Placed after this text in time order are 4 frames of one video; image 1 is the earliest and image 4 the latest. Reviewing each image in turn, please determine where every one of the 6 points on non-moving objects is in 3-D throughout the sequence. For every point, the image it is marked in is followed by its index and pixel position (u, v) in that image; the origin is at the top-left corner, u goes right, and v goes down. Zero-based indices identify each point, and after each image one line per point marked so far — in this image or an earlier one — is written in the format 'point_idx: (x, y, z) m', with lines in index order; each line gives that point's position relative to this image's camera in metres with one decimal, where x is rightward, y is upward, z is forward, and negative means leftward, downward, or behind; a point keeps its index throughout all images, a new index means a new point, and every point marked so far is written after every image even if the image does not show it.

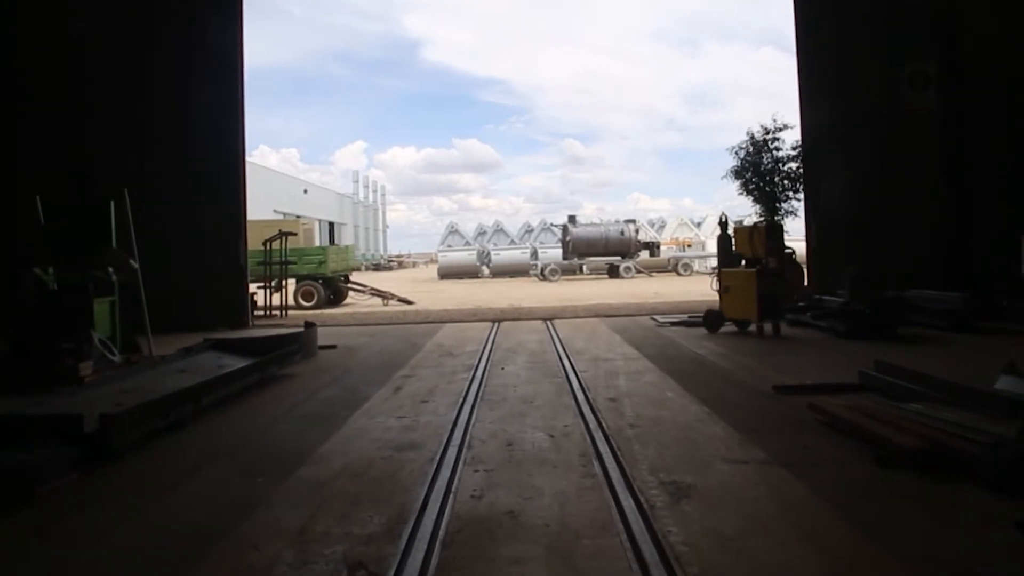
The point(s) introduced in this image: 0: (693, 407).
0: (+1.3, -0.9, +5.4) m
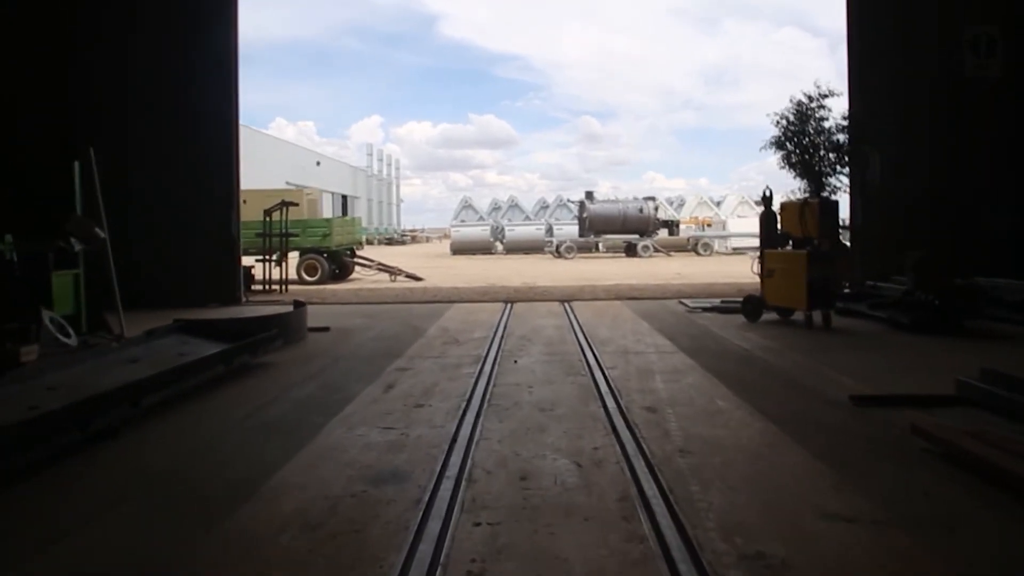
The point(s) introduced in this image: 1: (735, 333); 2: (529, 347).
0: (+1.4, -0.8, +4.3) m
1: (+2.4, -0.5, +8.0) m
2: (+0.2, -0.6, +7.1) m
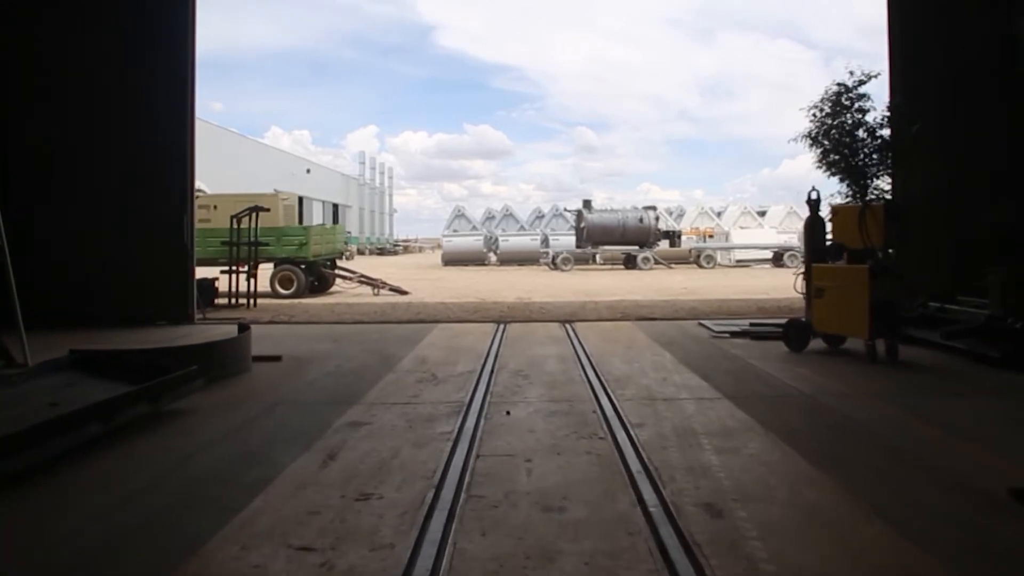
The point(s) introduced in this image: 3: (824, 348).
0: (+1.3, -0.9, +2.7) m
1: (+2.3, -0.7, +6.5) m
2: (+0.1, -0.7, +5.5) m
3: (+3.1, -0.6, +7.5) m
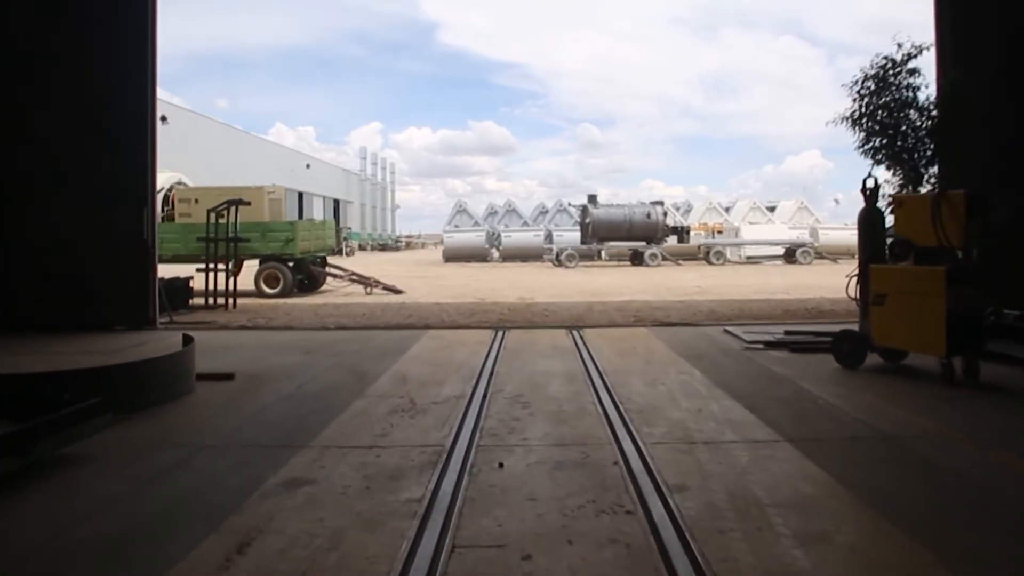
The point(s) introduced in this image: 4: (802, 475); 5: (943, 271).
0: (+1.3, -1.0, +1.5) m
1: (+2.3, -0.7, +5.3) m
2: (+0.1, -0.8, +4.3) m
3: (+3.1, -0.6, +6.3) m
4: (+1.3, -0.8, +3.4) m
5: (+3.1, +0.1, +5.4) m
